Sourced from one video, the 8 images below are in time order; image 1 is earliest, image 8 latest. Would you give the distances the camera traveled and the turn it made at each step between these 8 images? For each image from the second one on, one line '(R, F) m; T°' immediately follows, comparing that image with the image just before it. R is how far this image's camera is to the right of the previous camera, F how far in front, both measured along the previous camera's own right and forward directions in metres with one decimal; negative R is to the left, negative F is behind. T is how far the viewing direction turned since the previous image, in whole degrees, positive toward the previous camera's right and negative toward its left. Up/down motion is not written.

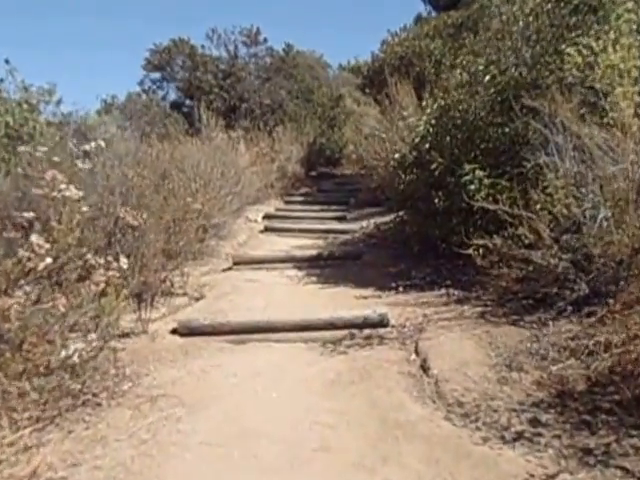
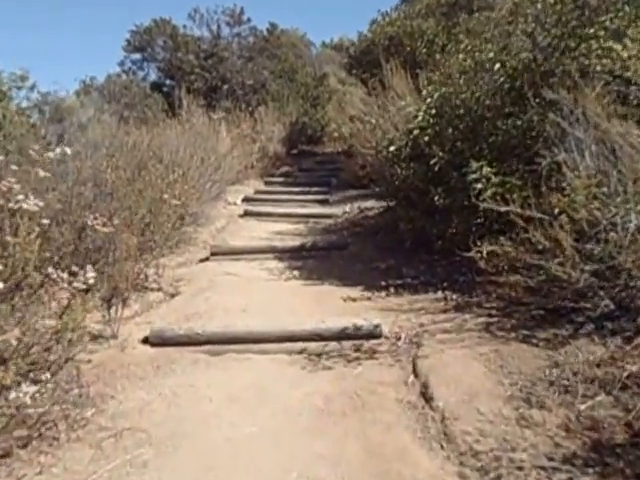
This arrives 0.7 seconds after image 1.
(0.0, +0.5) m; +1°
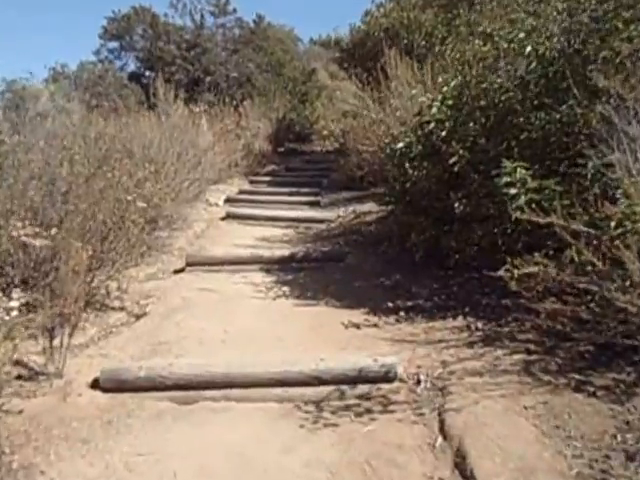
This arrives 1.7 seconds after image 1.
(-0.1, +1.0) m; +2°
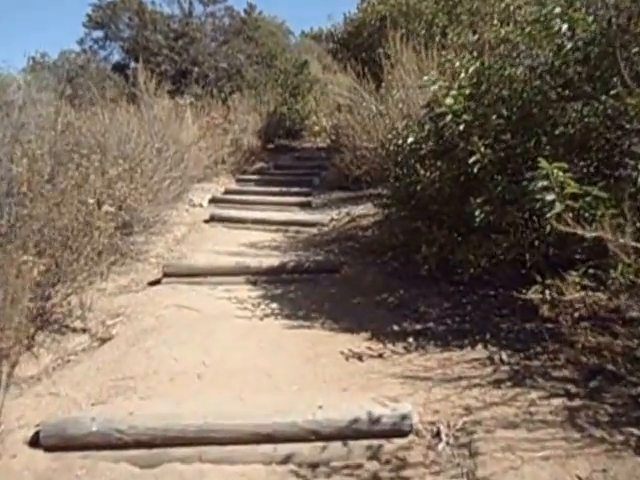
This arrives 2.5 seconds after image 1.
(0.0, +0.8) m; +1°
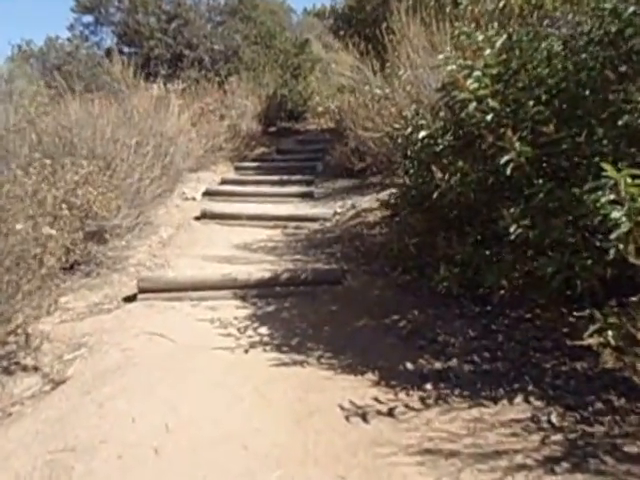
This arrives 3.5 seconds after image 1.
(+0.1, +0.9) m; -1°
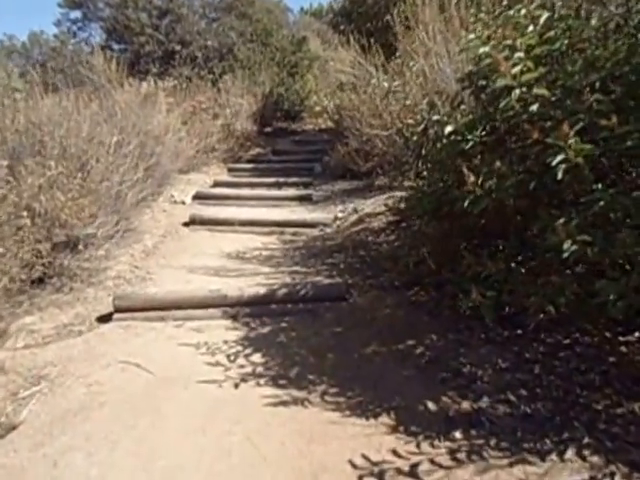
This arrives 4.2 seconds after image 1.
(-0.1, +0.6) m; 0°
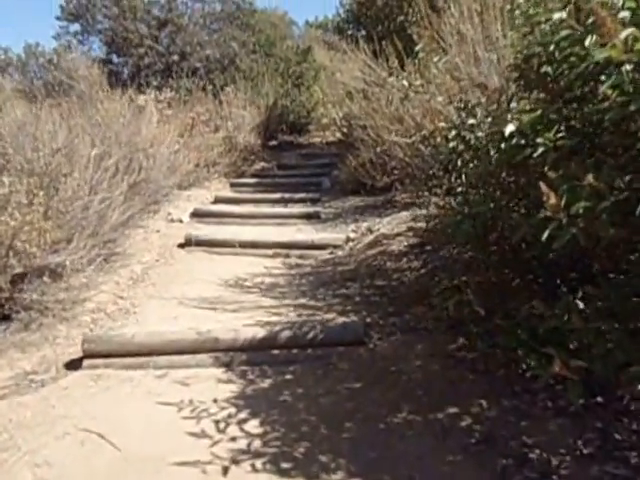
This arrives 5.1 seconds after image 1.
(0.0, +0.9) m; -1°
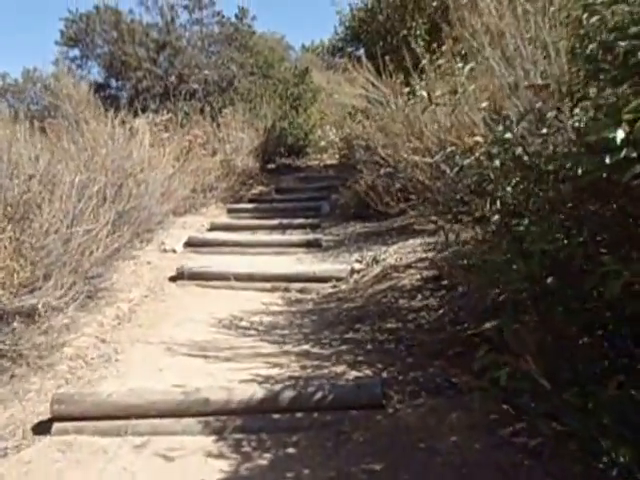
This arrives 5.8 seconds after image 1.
(0.0, +0.7) m; 0°
